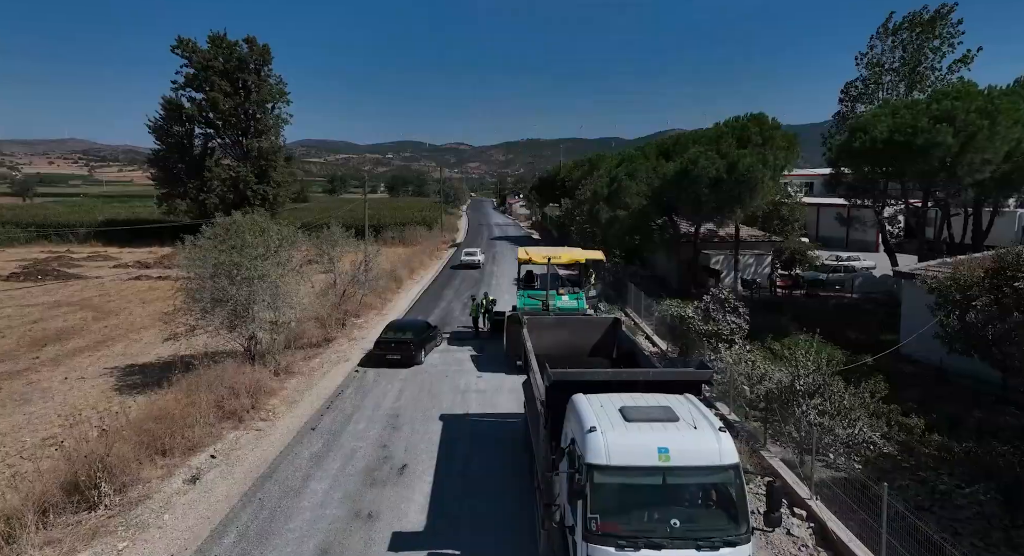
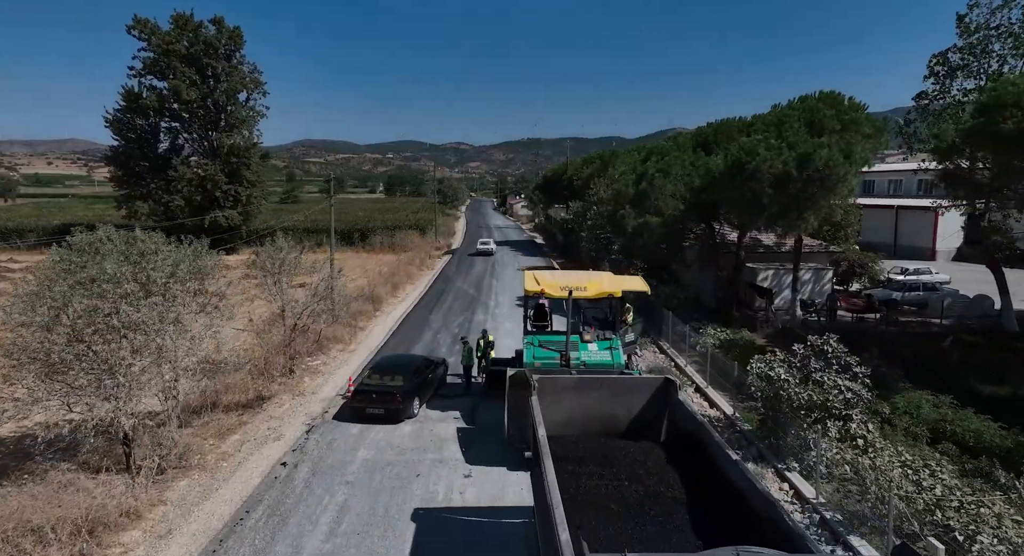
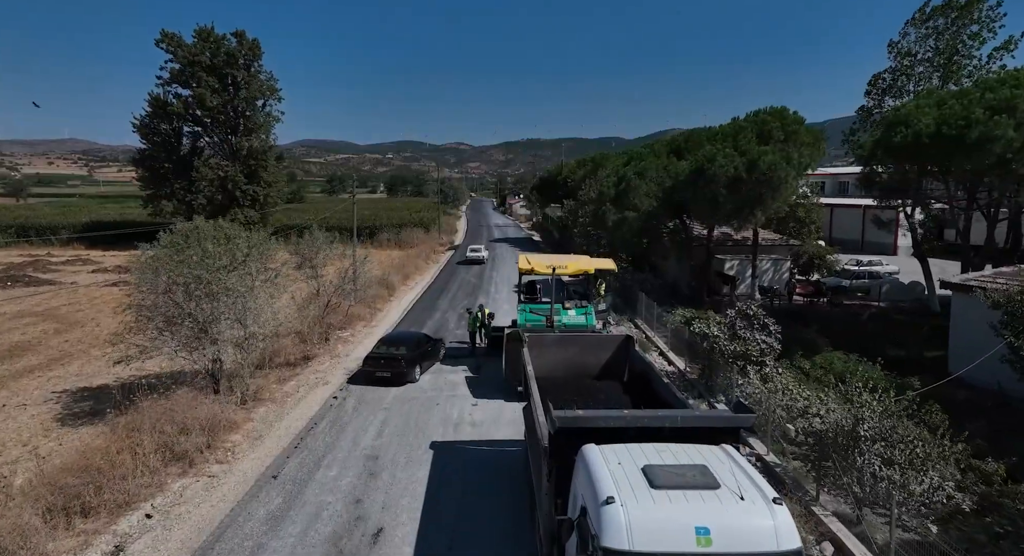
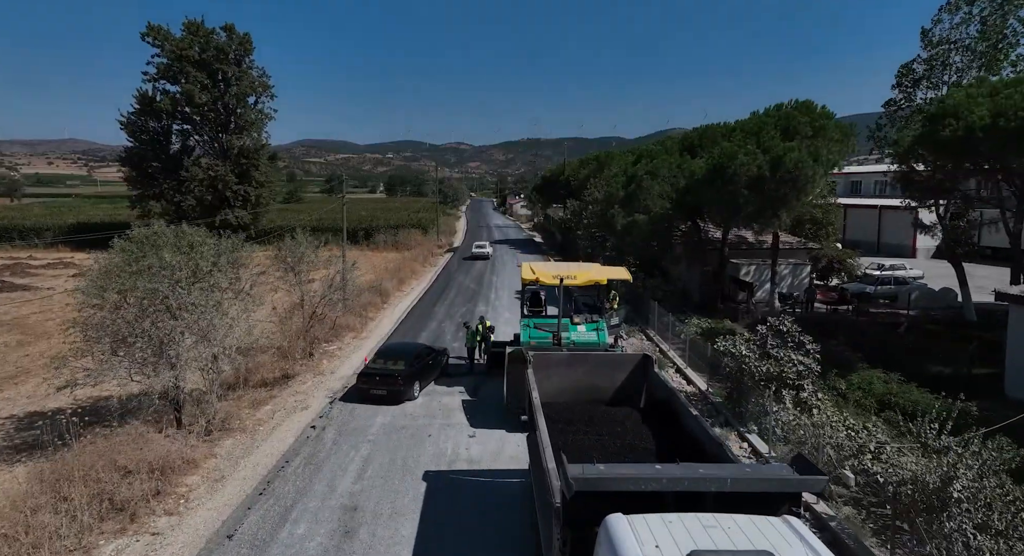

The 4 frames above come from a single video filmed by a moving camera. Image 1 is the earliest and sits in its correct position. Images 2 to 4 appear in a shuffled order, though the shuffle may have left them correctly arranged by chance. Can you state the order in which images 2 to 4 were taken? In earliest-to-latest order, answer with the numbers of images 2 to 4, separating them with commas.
3, 4, 2
